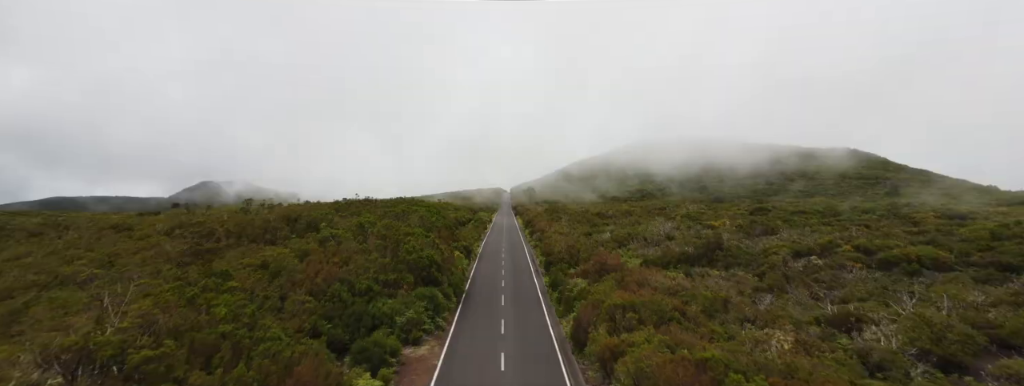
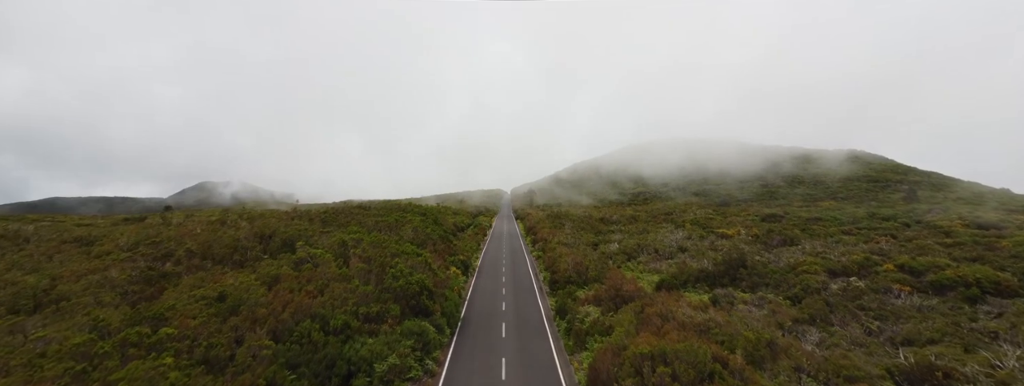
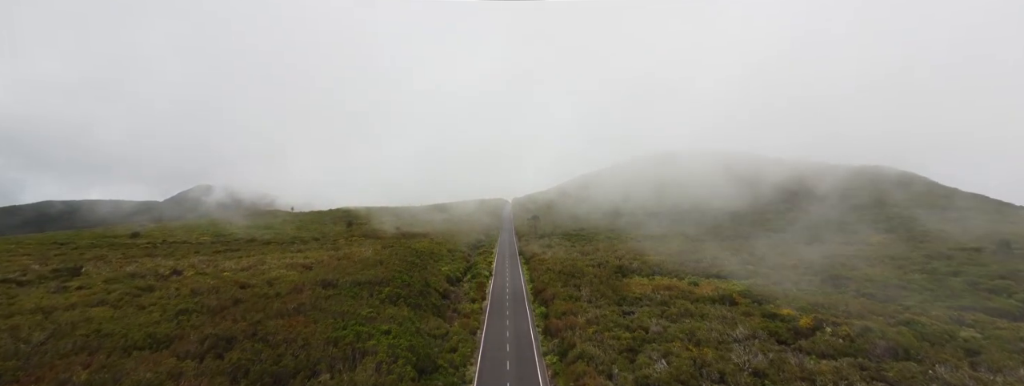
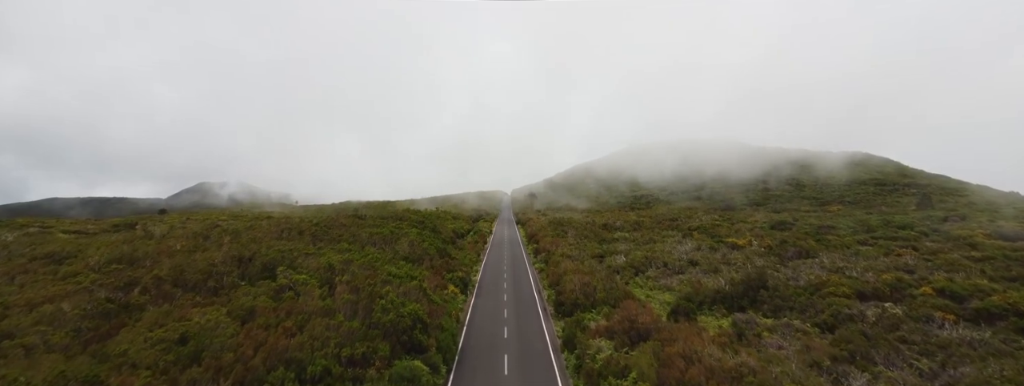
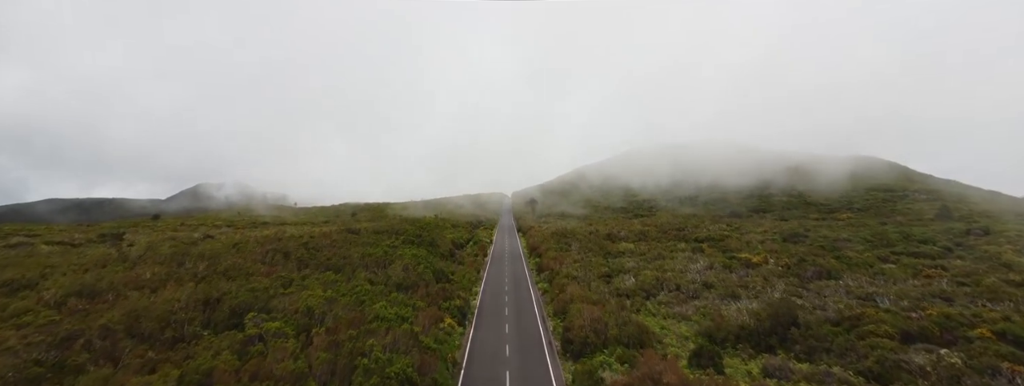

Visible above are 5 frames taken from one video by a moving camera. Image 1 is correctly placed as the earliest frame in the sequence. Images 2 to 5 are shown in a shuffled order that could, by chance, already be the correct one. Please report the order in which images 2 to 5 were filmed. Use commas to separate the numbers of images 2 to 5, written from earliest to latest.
2, 4, 5, 3
